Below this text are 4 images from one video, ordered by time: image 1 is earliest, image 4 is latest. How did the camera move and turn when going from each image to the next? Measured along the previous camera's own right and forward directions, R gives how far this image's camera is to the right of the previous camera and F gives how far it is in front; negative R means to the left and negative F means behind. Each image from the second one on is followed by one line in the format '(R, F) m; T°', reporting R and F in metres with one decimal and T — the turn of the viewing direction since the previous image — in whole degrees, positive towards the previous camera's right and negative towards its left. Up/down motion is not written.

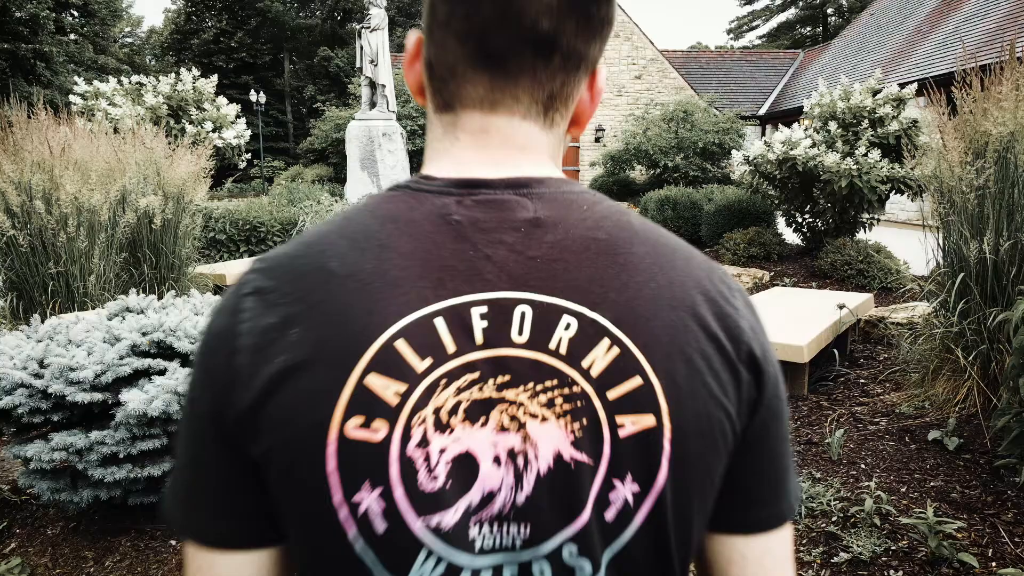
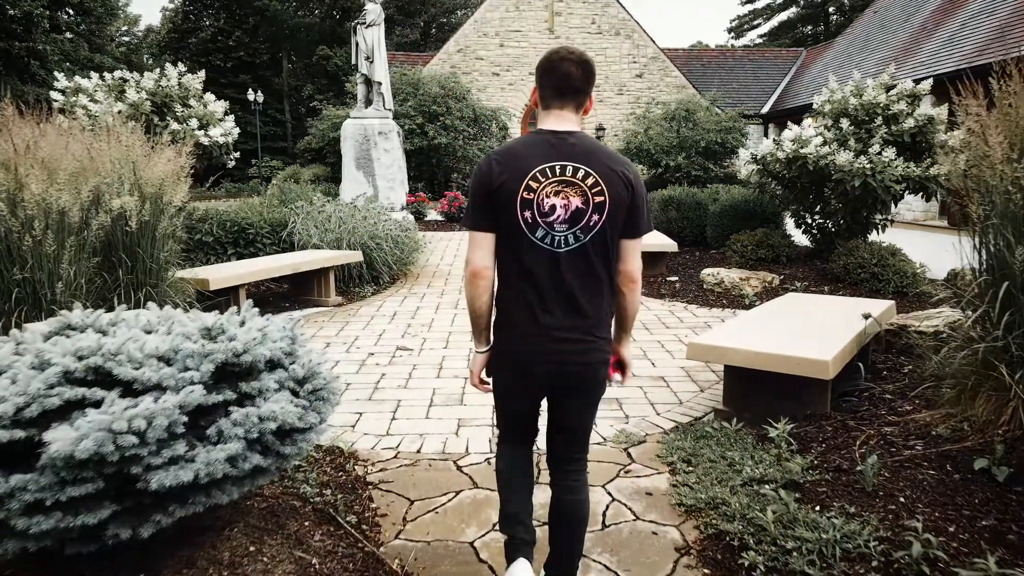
(0.0, +0.7) m; 0°
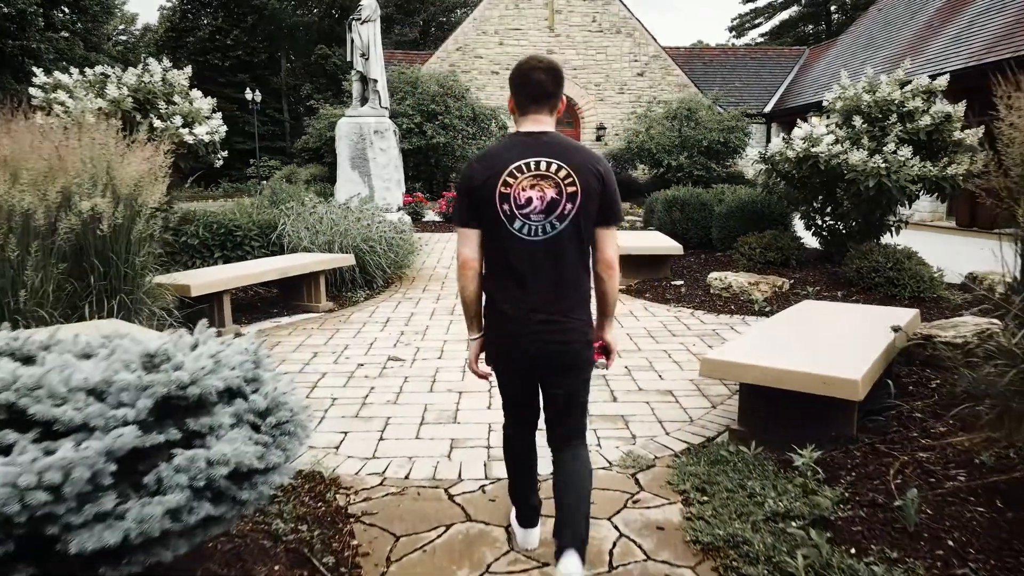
(0.0, +0.7) m; 0°
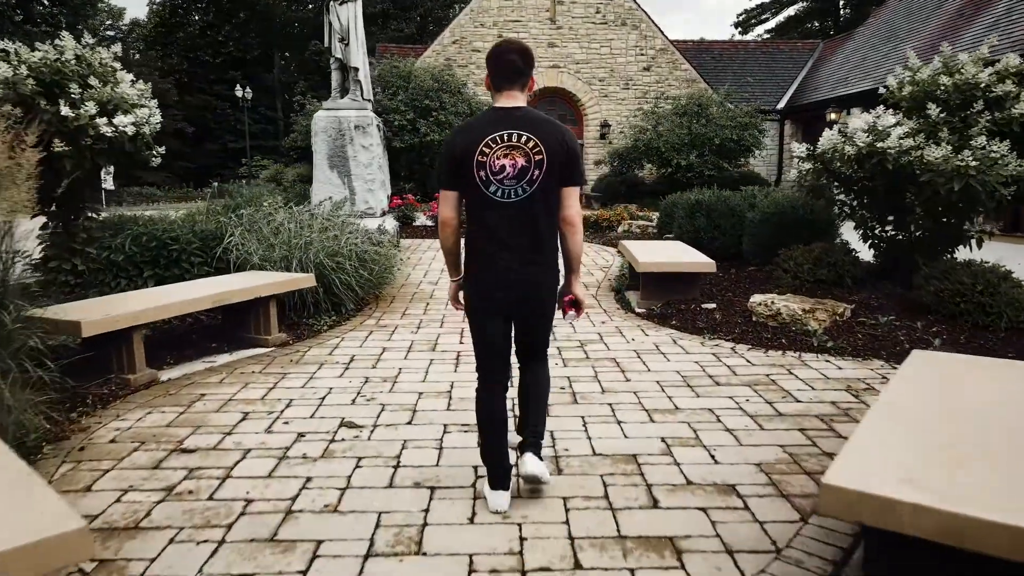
(+0.1, +2.8) m; 0°
